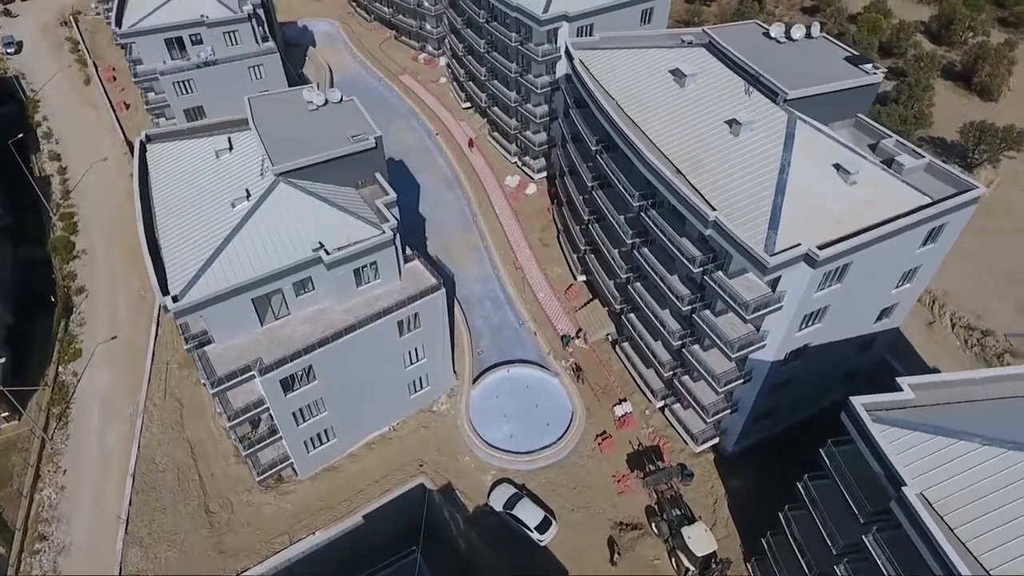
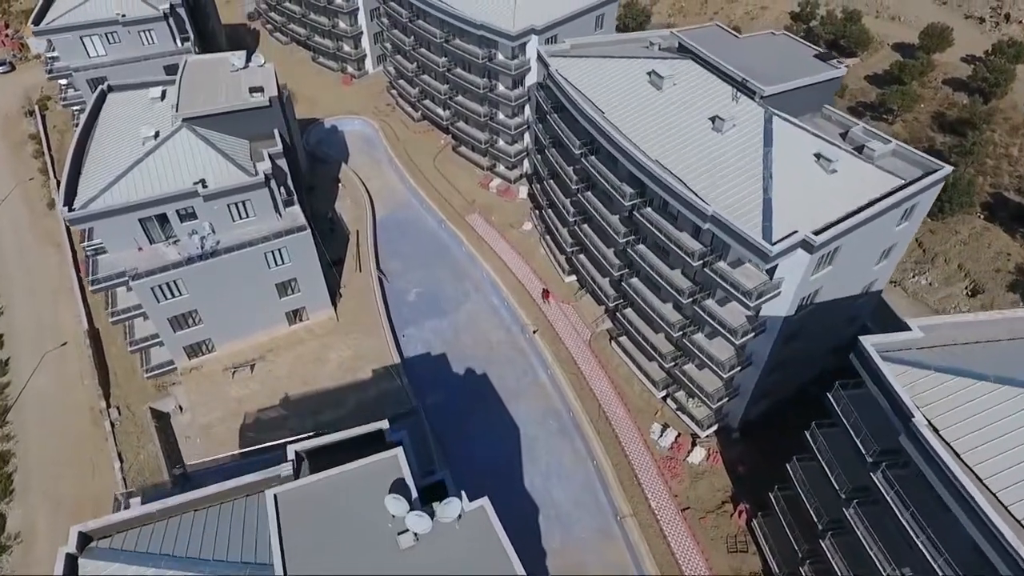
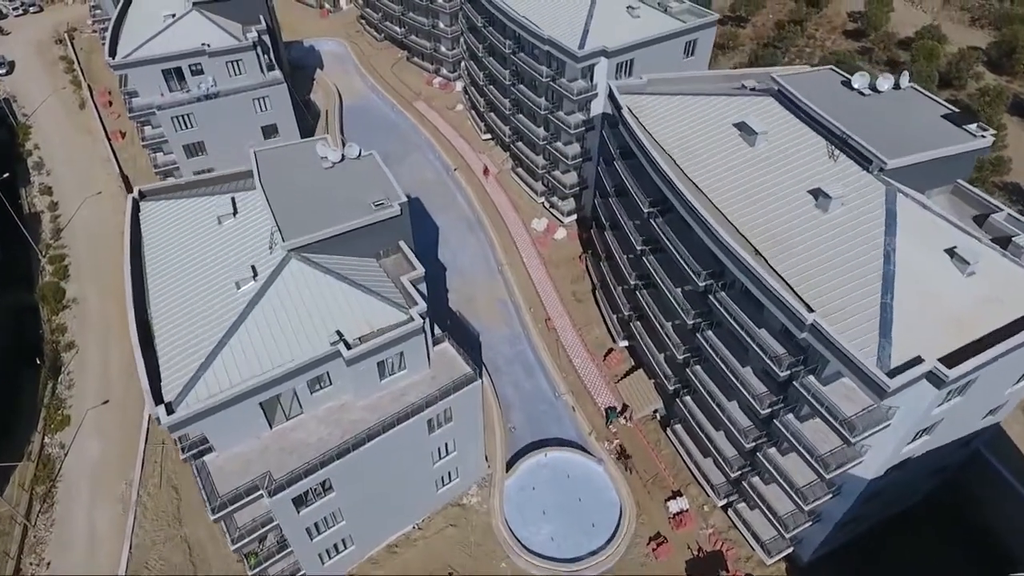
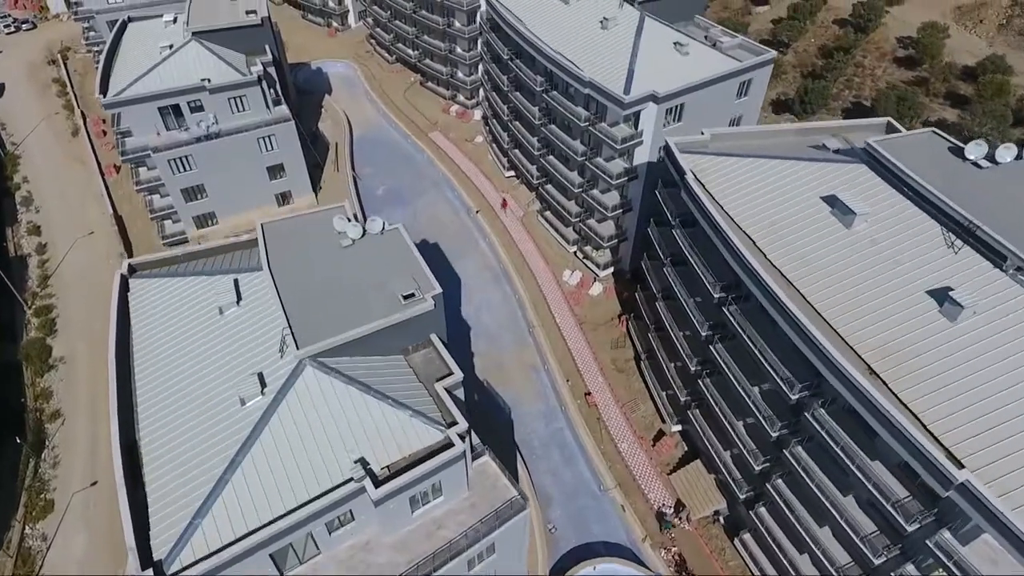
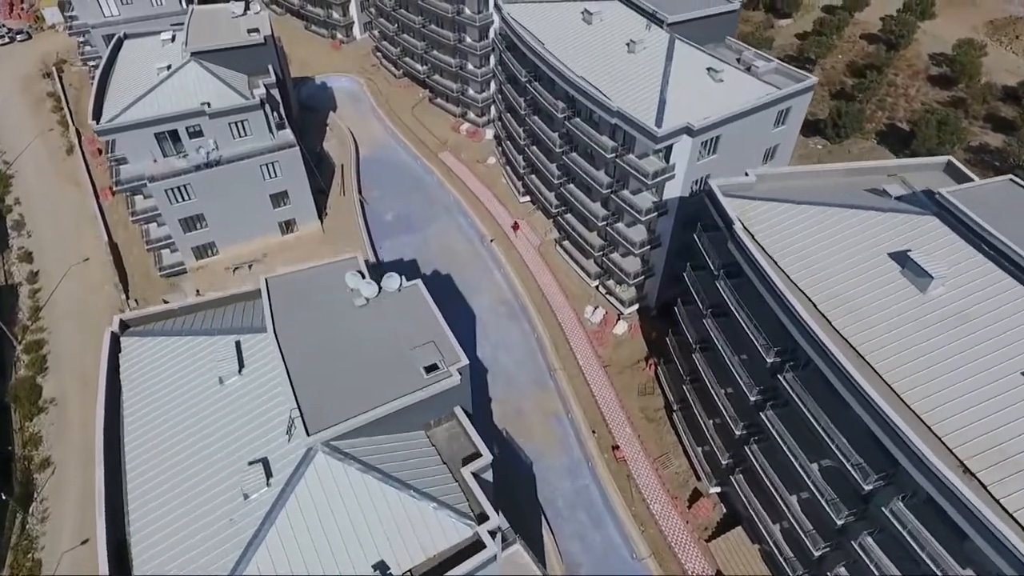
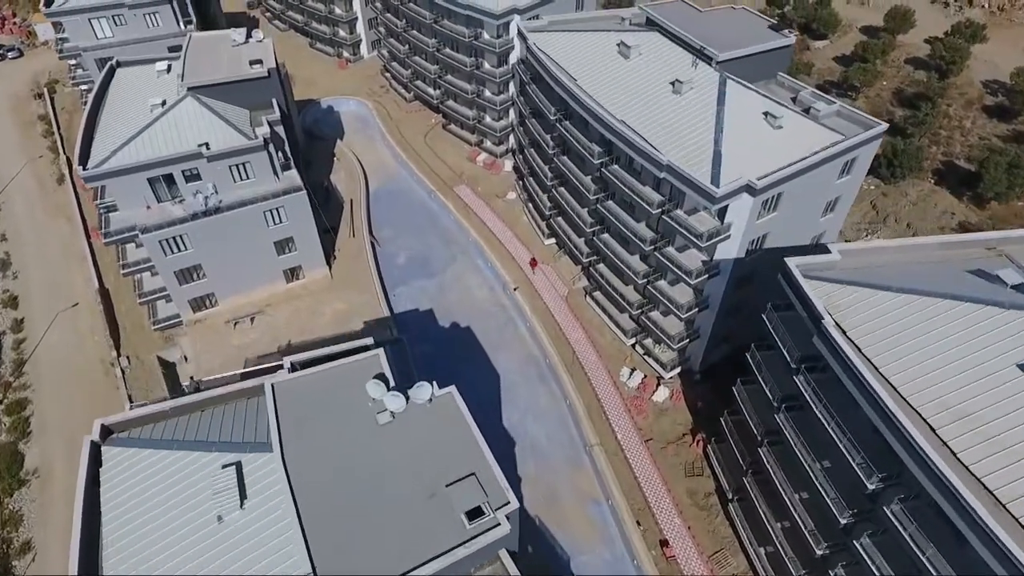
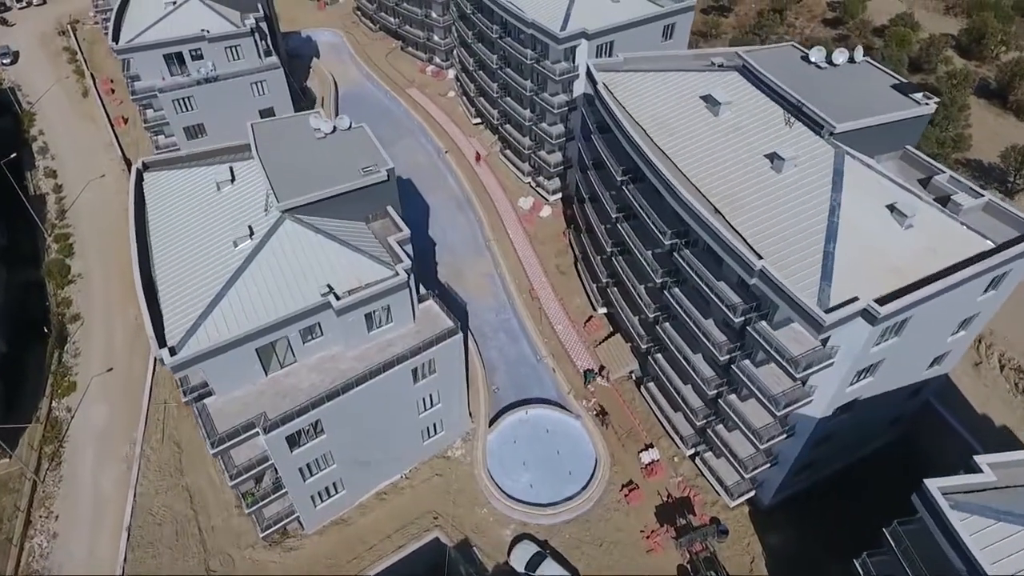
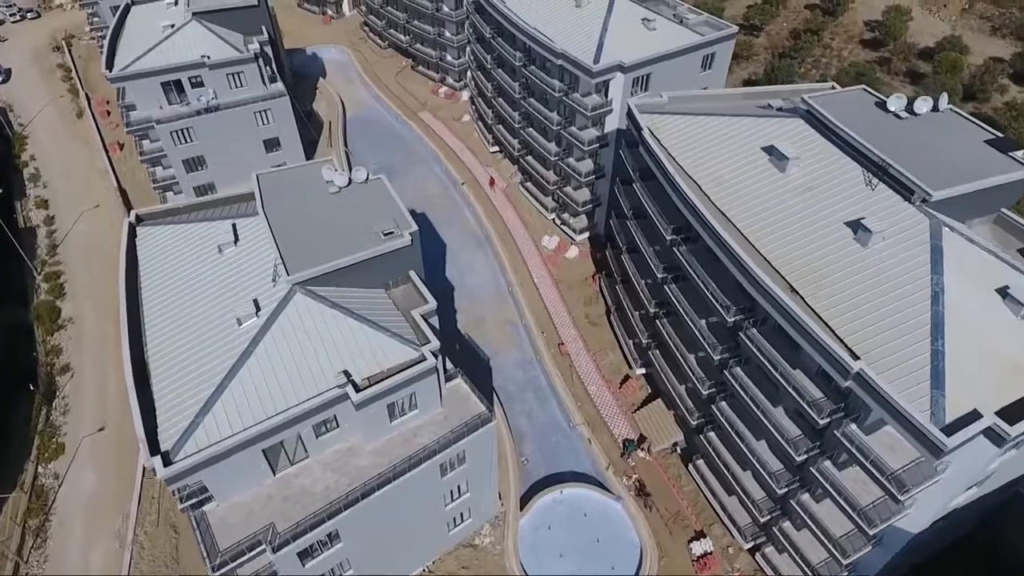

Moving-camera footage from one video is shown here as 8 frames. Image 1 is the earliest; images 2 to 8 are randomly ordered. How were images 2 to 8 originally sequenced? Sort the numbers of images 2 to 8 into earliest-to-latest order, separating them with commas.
7, 3, 8, 4, 5, 6, 2
